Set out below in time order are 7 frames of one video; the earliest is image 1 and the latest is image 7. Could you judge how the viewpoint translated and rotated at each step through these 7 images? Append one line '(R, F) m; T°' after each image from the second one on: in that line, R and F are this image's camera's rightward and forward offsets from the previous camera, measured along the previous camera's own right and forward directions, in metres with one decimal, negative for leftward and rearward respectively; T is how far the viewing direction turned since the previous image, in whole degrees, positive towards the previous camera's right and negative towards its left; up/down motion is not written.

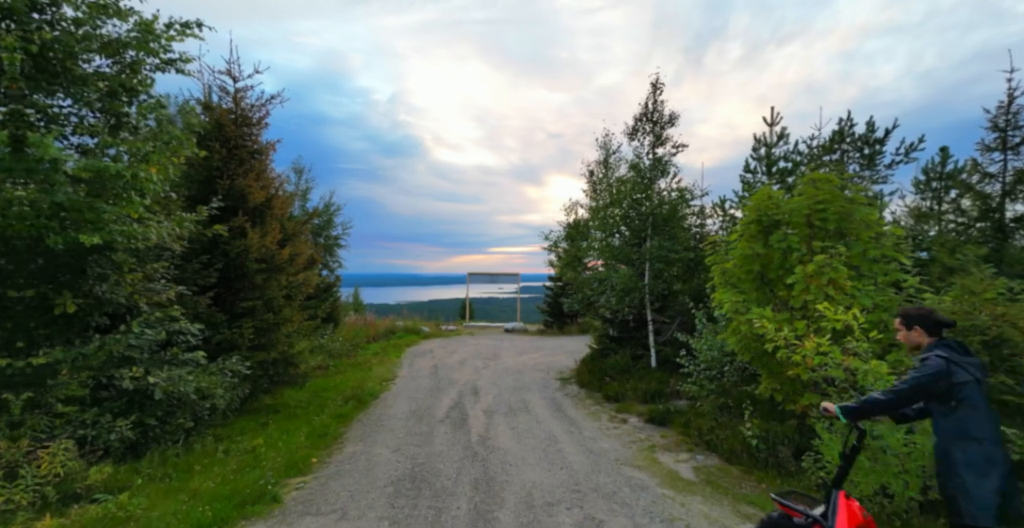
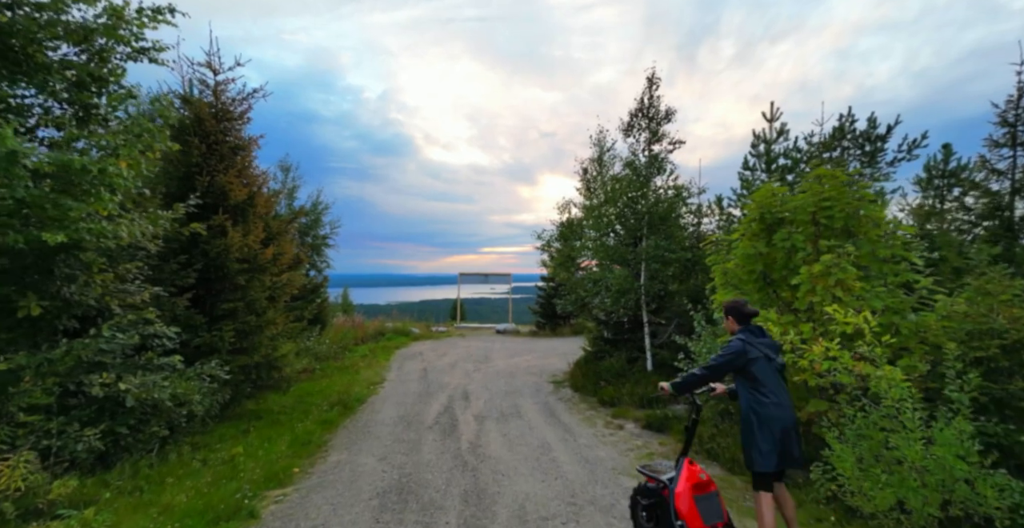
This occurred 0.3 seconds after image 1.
(0.0, +0.4) m; +1°
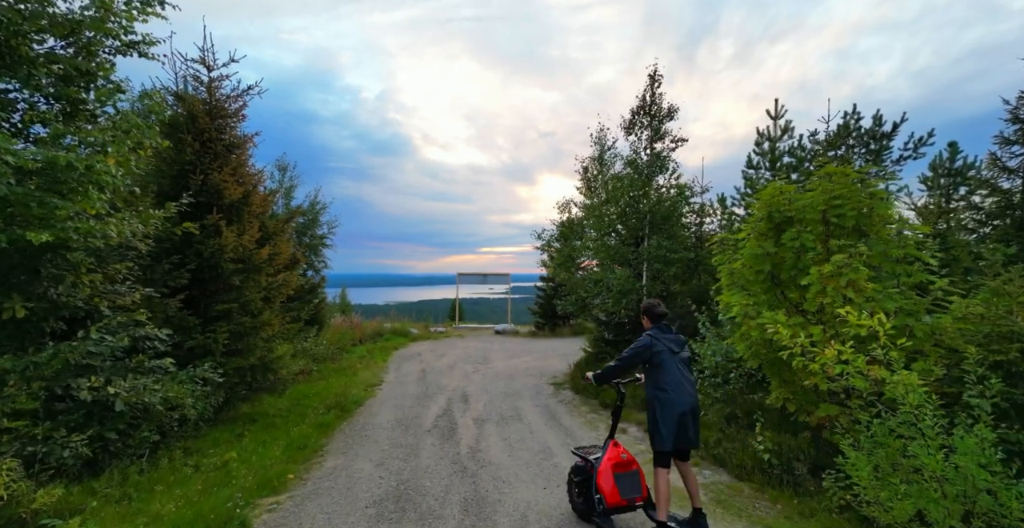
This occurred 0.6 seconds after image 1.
(0.0, +0.2) m; 0°
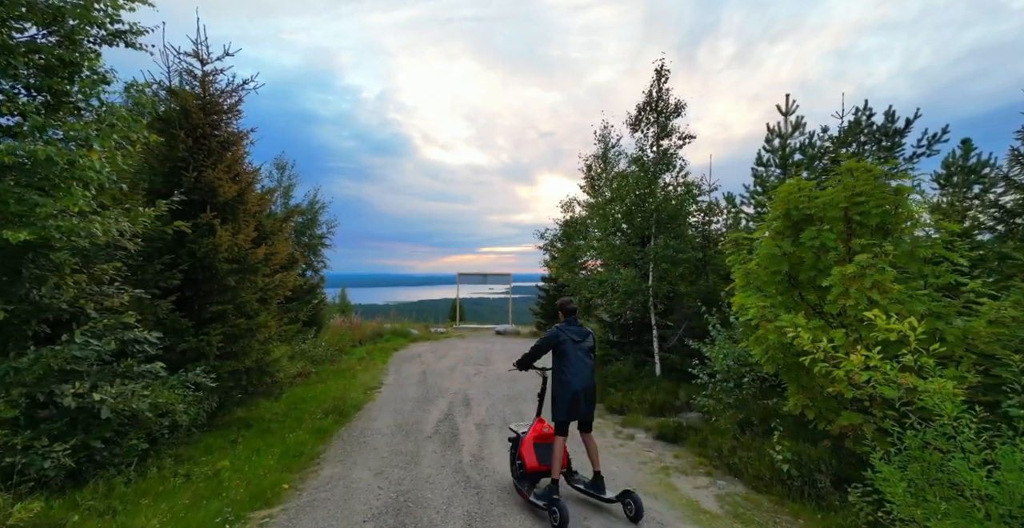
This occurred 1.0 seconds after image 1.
(-0.1, +0.3) m; 0°
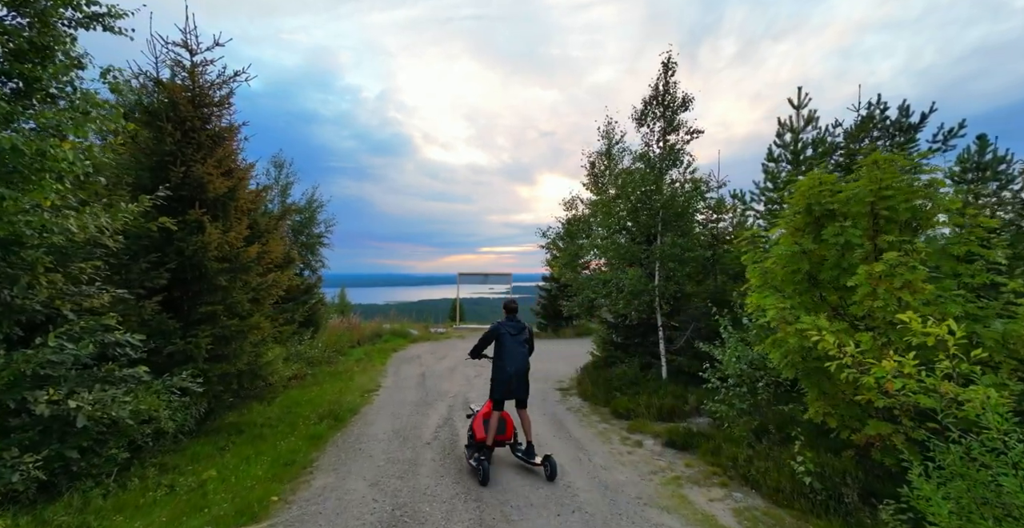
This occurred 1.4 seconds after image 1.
(0.0, +0.4) m; 0°
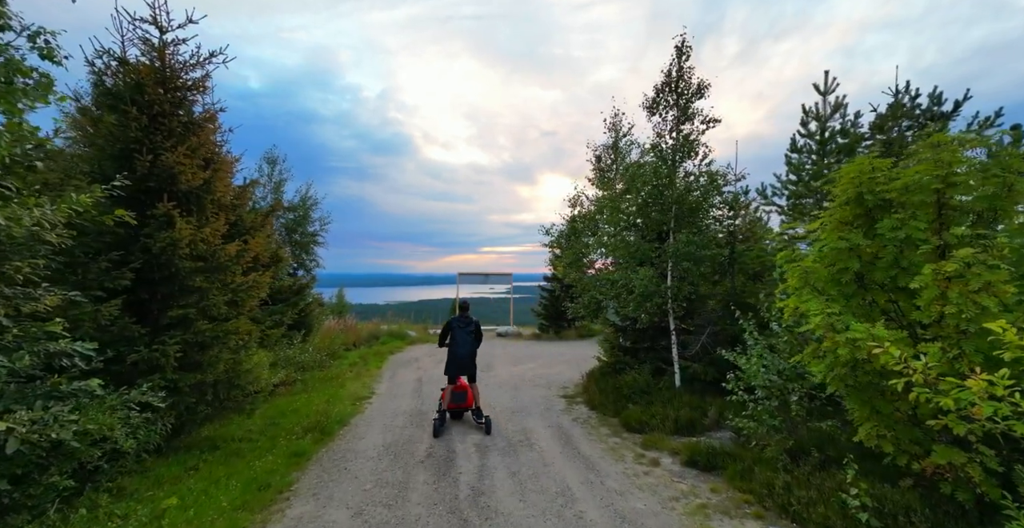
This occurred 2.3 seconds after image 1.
(0.0, +0.8) m; 0°
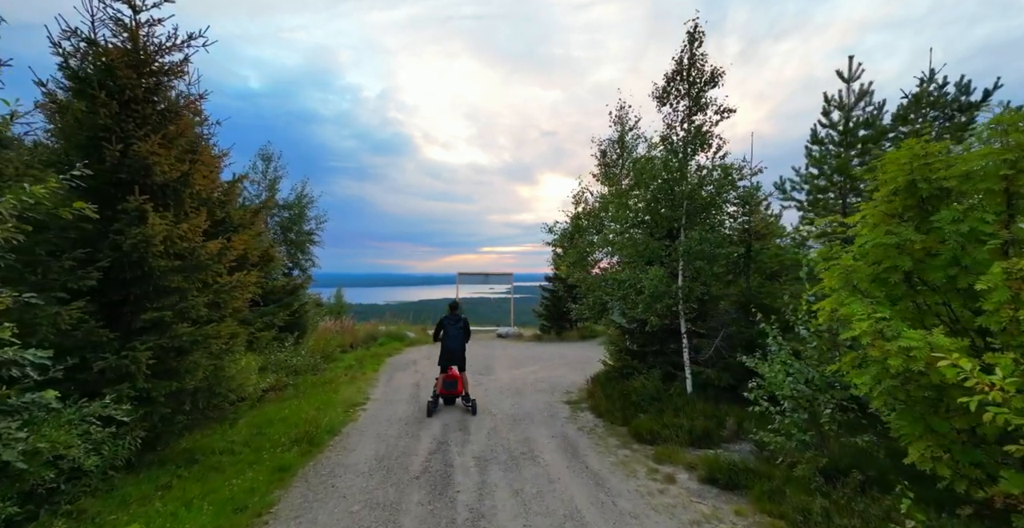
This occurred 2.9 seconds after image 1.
(0.0, +0.6) m; 0°
